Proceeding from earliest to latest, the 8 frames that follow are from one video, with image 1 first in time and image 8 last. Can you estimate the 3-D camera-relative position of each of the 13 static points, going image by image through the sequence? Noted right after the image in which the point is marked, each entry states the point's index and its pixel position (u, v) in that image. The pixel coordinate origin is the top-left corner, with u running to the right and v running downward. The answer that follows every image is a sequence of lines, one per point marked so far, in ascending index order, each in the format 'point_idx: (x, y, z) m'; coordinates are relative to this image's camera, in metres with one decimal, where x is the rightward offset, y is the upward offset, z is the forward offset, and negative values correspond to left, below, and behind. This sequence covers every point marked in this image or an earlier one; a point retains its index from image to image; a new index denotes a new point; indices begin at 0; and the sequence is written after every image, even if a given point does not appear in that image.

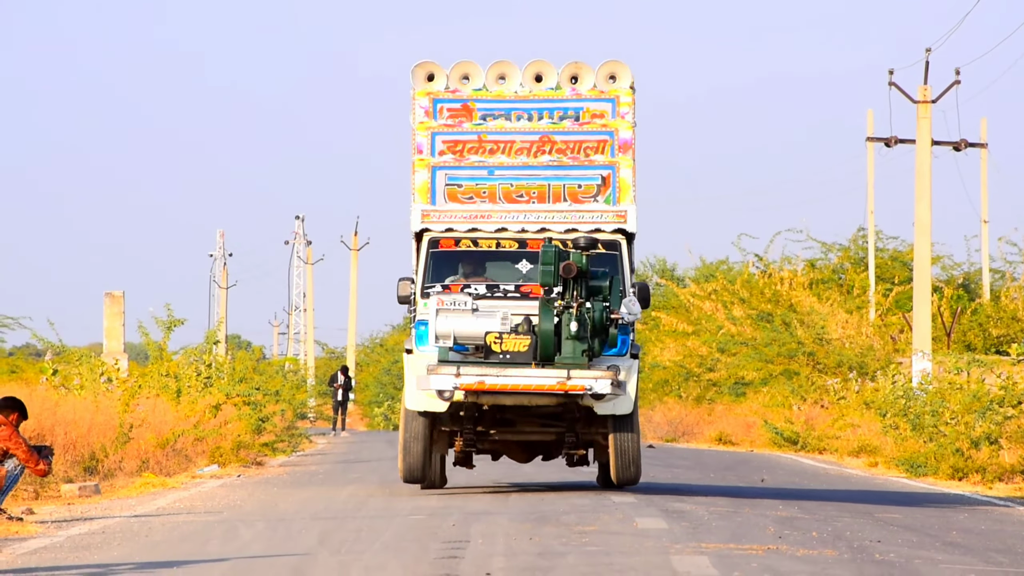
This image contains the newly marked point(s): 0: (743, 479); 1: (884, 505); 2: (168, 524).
0: (+2.1, -1.9, +14.1) m
1: (+2.8, -1.7, +11.0) m
2: (-2.1, -1.5, +8.7) m
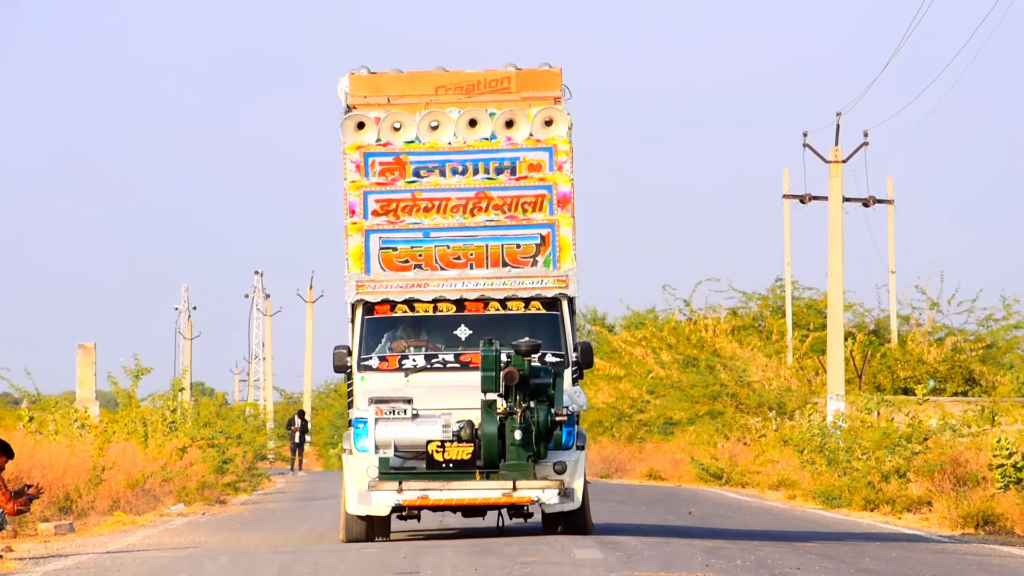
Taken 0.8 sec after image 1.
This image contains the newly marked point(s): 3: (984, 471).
0: (+1.8, -2.2, +14.8) m
1: (+2.4, -2.0, +11.7) m
2: (-2.5, -1.8, +9.3) m
3: (+6.1, -2.3, +18.1) m
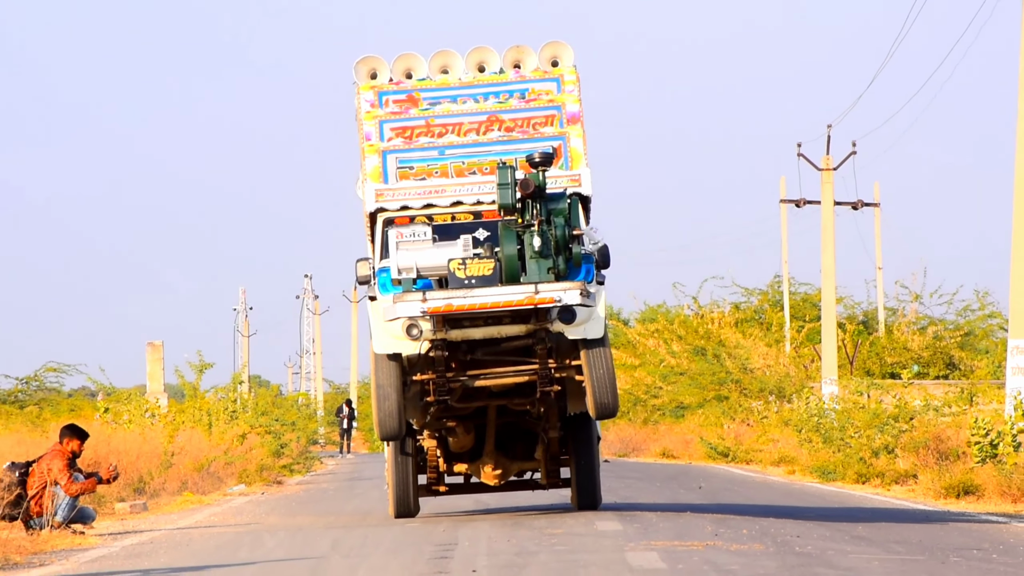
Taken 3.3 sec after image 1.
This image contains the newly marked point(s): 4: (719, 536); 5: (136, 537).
0: (+2.0, -2.1, +15.8) m
1: (+2.7, -1.9, +12.7) m
2: (-2.3, -1.8, +10.3) m
3: (+6.3, -2.2, +19.1) m
4: (+1.5, -1.8, +10.3) m
5: (-2.8, -1.8, +10.3) m
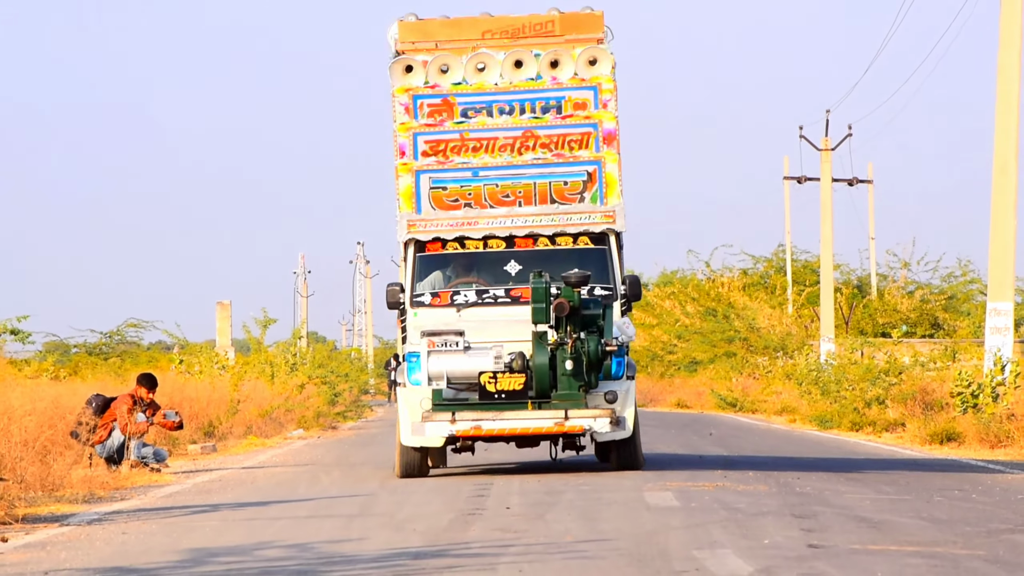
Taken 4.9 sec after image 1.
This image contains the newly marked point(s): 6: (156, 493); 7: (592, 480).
0: (+2.3, -1.8, +17.0) m
1: (+2.9, -1.7, +13.9) m
2: (-2.0, -1.5, +11.5) m
3: (+6.6, -2.0, +20.3) m
4: (+1.8, -1.6, +11.5) m
5: (-2.5, -1.6, +11.5) m
6: (-2.9, -1.7, +11.3) m
7: (+0.7, -1.6, +11.5) m
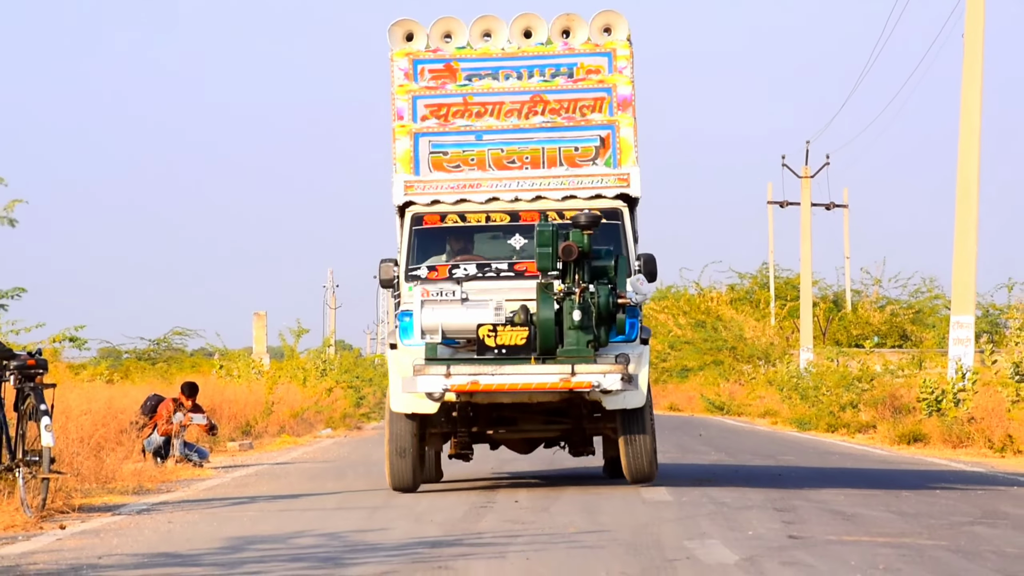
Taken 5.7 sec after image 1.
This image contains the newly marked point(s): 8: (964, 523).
0: (+2.4, -2.0, +18.1) m
1: (+3.0, -1.8, +15.0) m
2: (-2.0, -1.7, +12.7) m
3: (+6.7, -2.2, +21.4) m
4: (+1.9, -1.7, +12.6) m
5: (-2.5, -1.7, +12.6) m
6: (-2.8, -1.8, +12.5) m
7: (+0.7, -1.7, +12.7) m
8: (+3.8, -2.0, +11.7) m
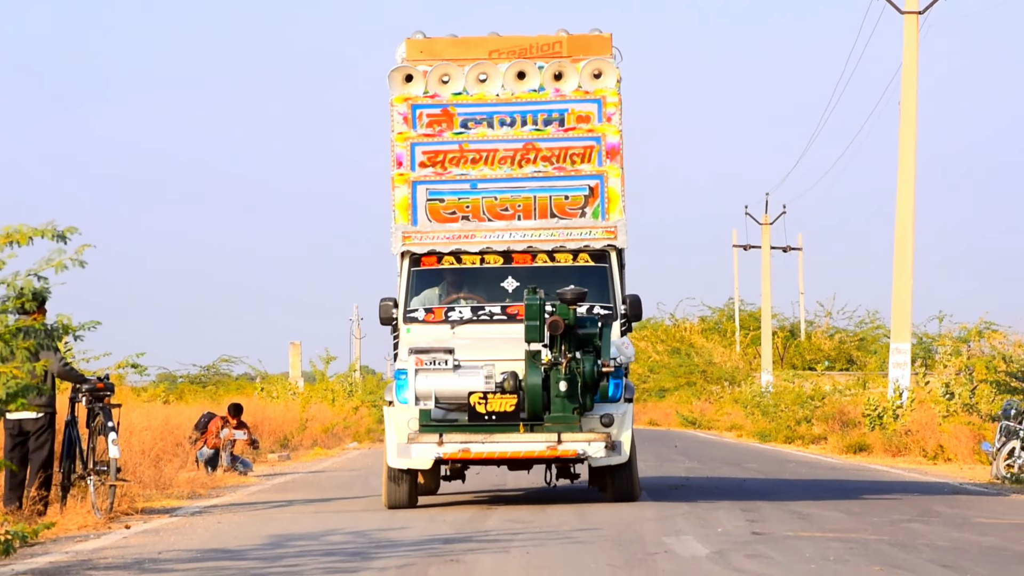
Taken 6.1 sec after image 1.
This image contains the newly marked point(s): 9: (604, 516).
0: (+2.4, -2.4, +20.1) m
1: (+3.0, -2.2, +17.0) m
2: (-1.9, -2.0, +14.7) m
3: (+6.7, -2.5, +23.4) m
4: (+1.9, -2.0, +14.6) m
5: (-2.4, -2.0, +14.6) m
6: (-2.8, -2.1, +14.4) m
7: (+0.7, -2.1, +14.6) m
8: (+3.8, -2.3, +13.7) m
9: (+0.9, -2.3, +14.1) m
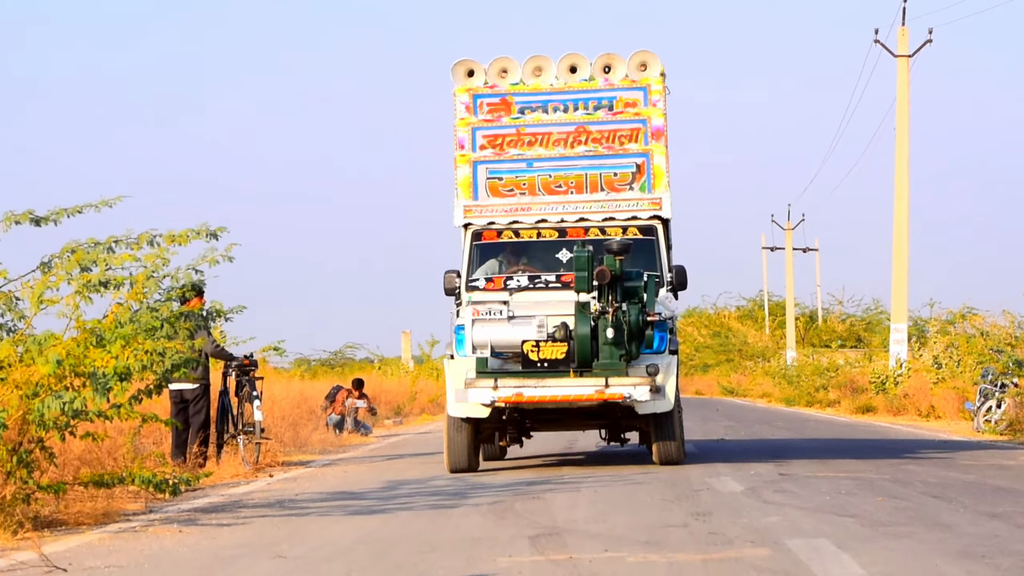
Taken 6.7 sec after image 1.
0: (+3.5, -2.6, +23.1) m
1: (+4.0, -2.2, +20.0) m
2: (-1.1, -2.0, +17.9) m
3: (+7.9, -3.0, +26.2) m
4: (+2.7, -2.0, +17.6) m
5: (-1.6, -2.0, +17.8) m
6: (-1.9, -2.1, +17.7) m
7: (+1.6, -2.0, +17.7) m
8: (+4.7, -2.2, +16.7) m
9: (+1.8, -2.2, +17.2) m
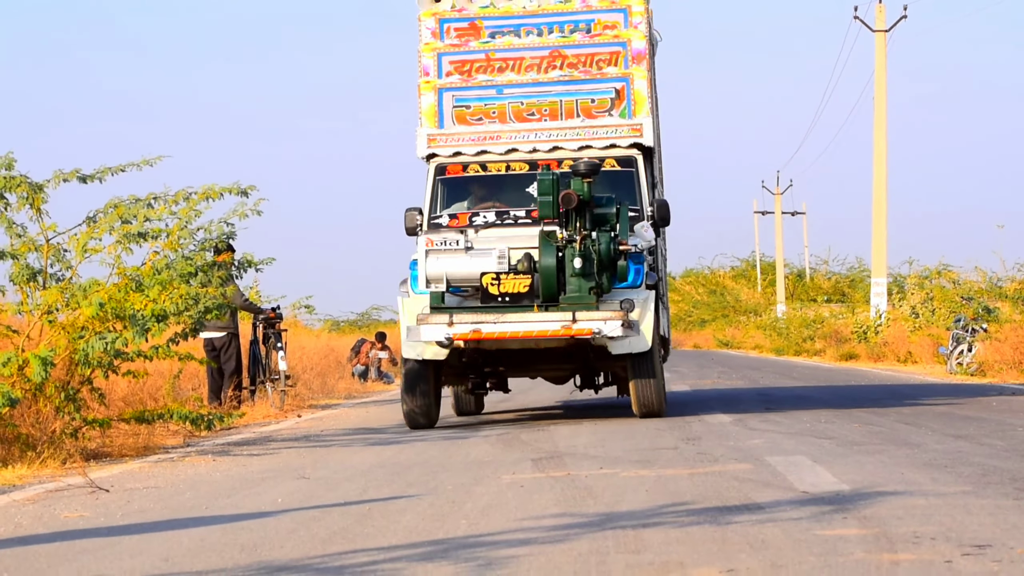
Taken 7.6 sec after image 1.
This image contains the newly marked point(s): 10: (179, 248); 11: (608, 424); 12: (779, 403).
0: (+3.8, -2.5, +24.3) m
1: (+4.2, -1.8, +21.3) m
2: (-0.9, -1.4, +19.3) m
3: (+8.3, -3.0, +27.3) m
4: (+2.9, -1.4, +19.0) m
5: (-1.4, -1.4, +19.3) m
6: (-1.8, -1.5, +19.1) m
7: (+1.8, -1.4, +19.1) m
8: (+4.8, -1.6, +17.9) m
9: (+1.9, -1.6, +18.5) m
10: (-4.4, +0.5, +18.5) m
11: (+1.2, -1.7, +17.9) m
12: (+3.5, -1.6, +18.4) m
